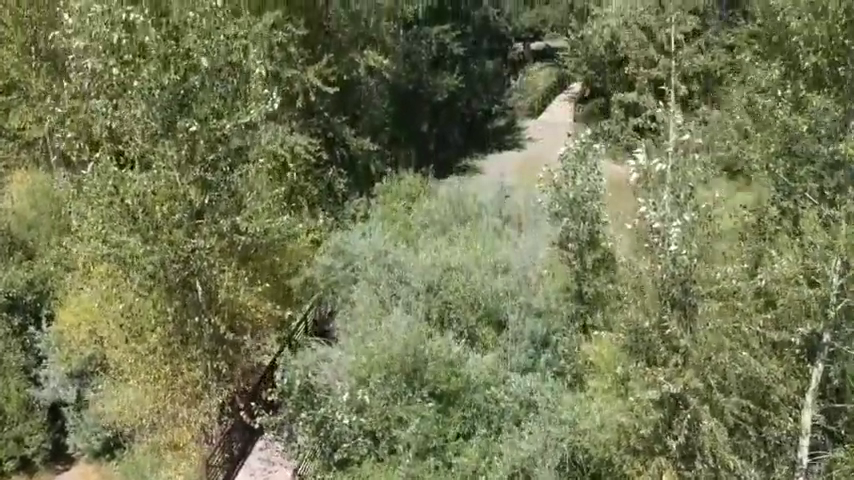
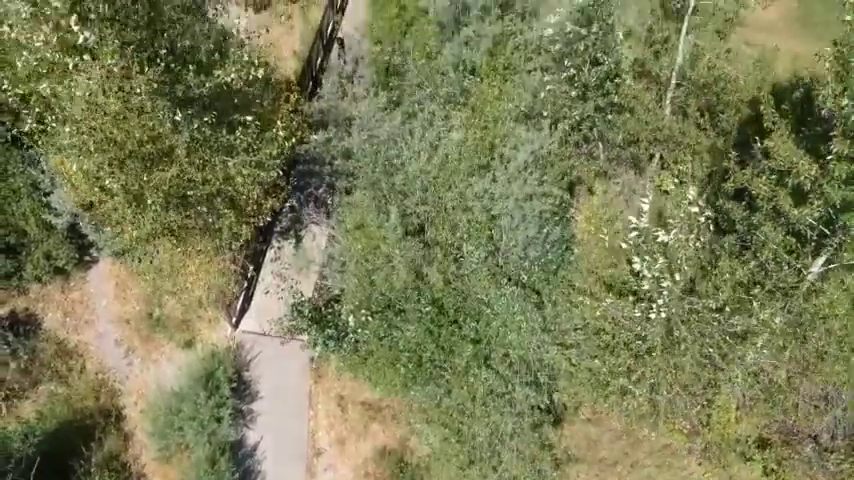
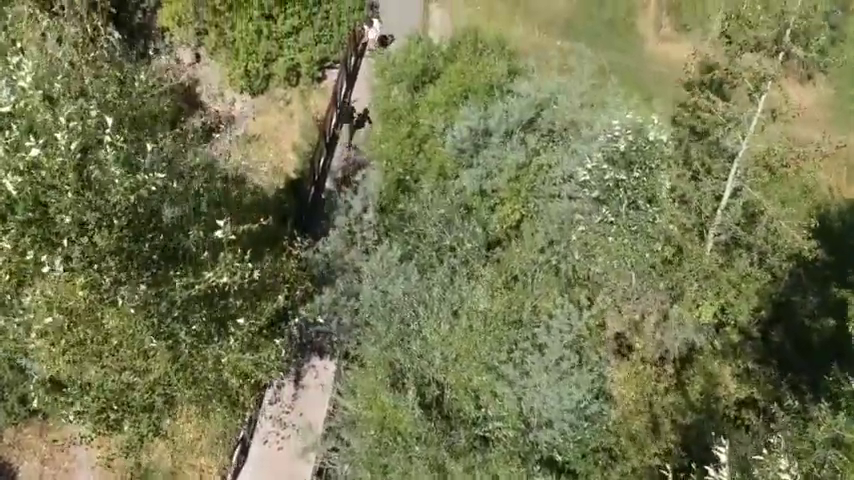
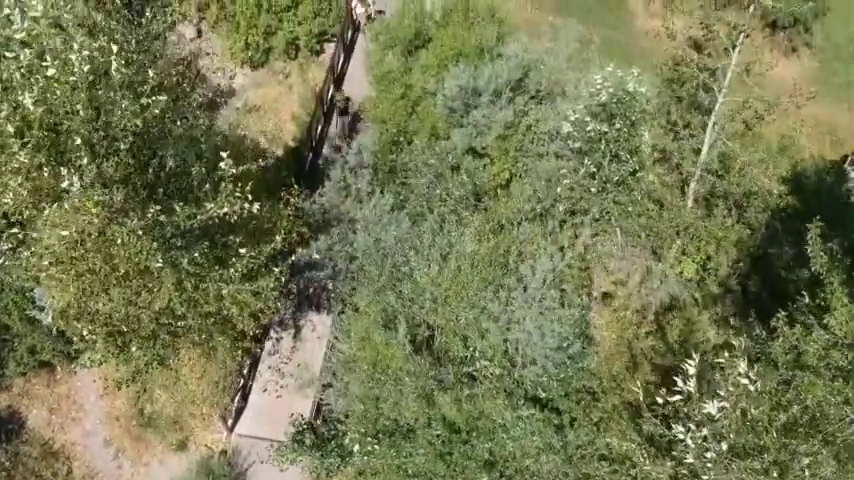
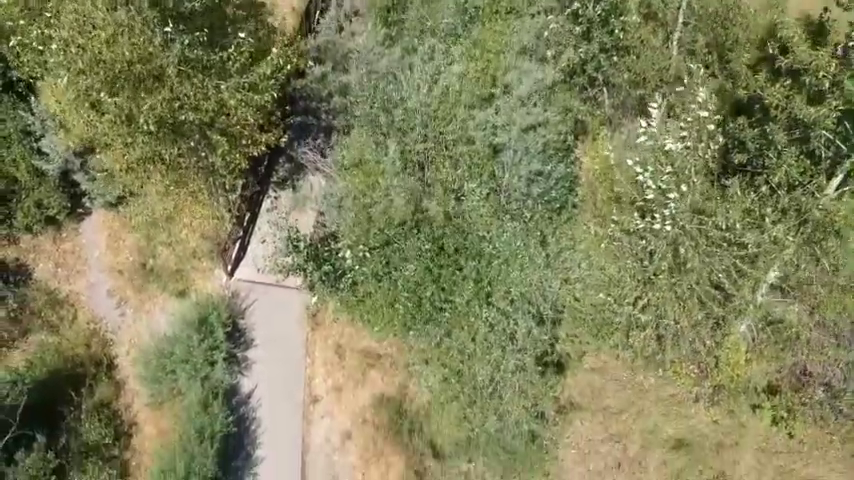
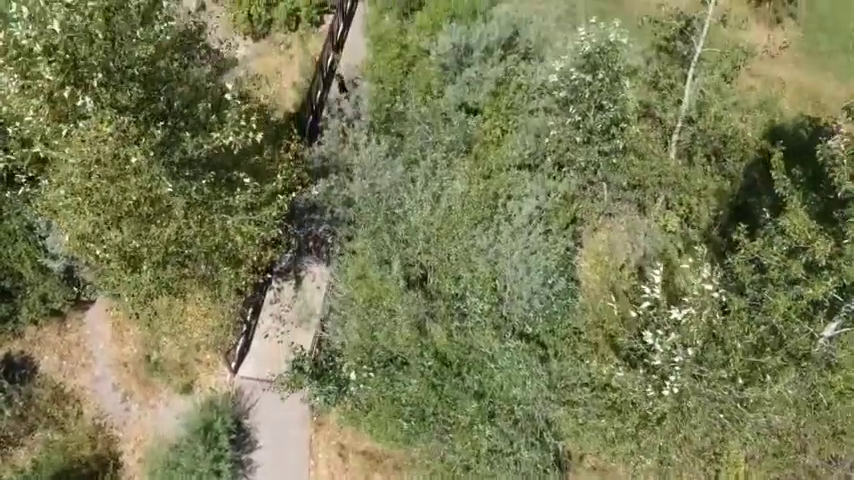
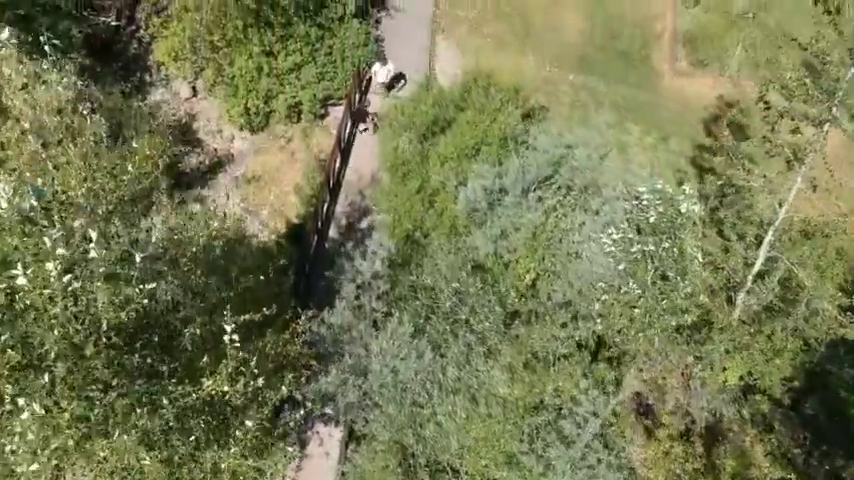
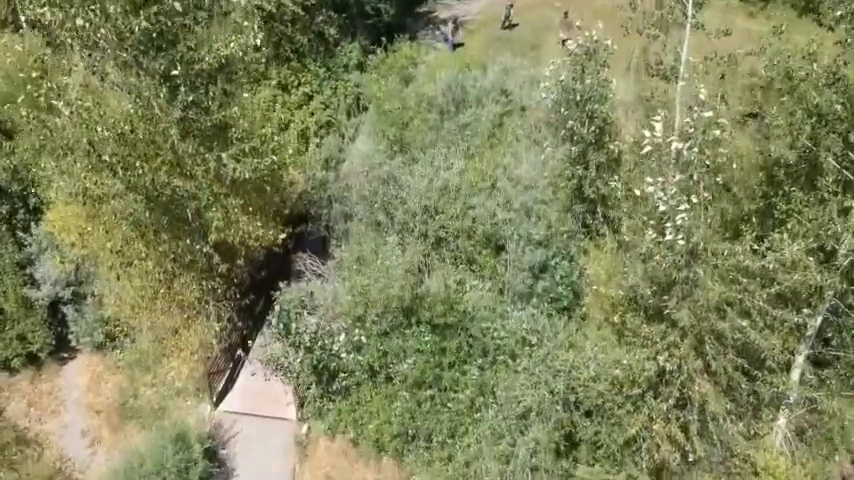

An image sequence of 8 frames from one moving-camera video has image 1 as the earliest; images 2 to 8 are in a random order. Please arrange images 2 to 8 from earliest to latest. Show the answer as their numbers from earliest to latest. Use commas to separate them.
8, 5, 2, 6, 4, 3, 7
